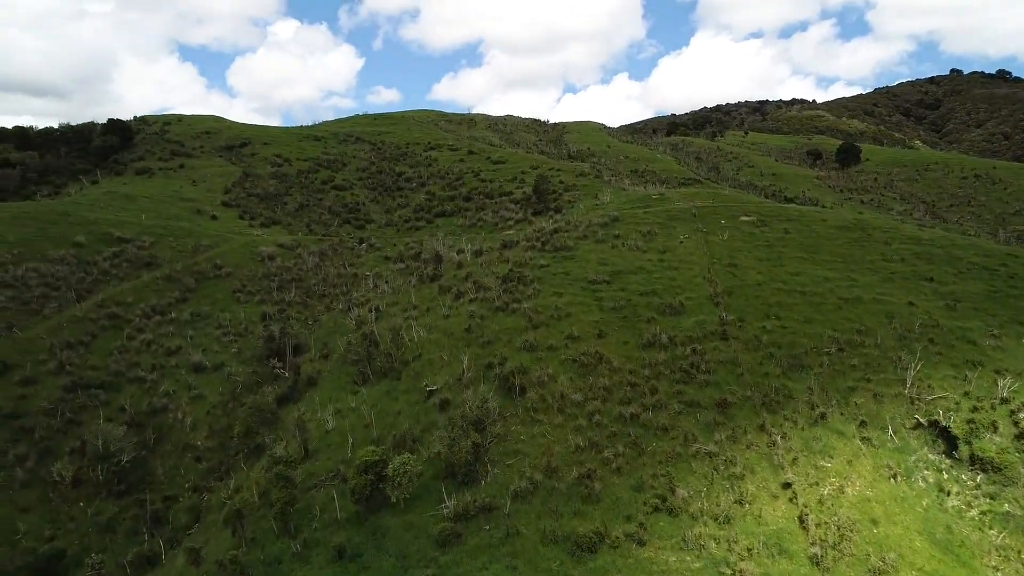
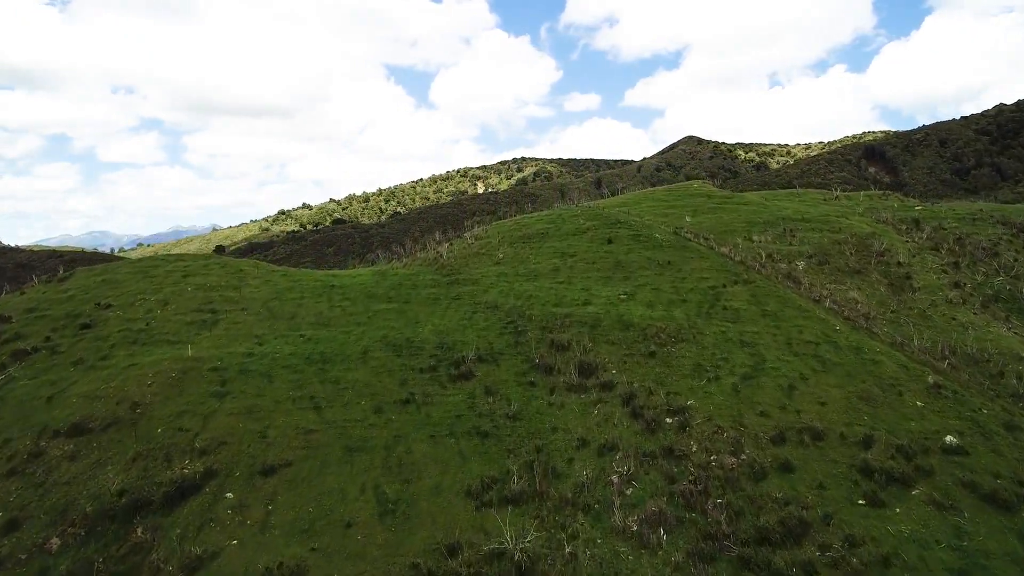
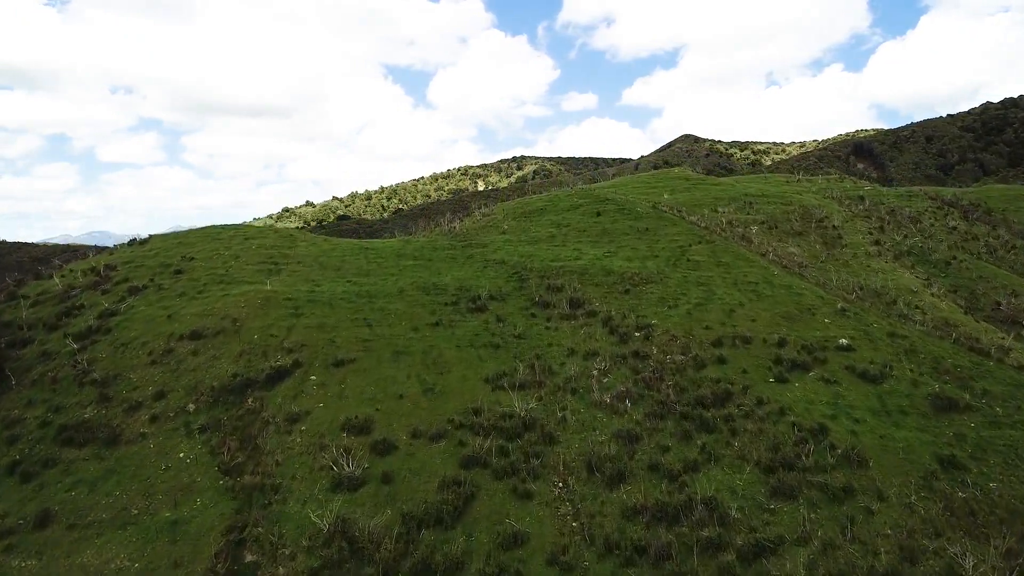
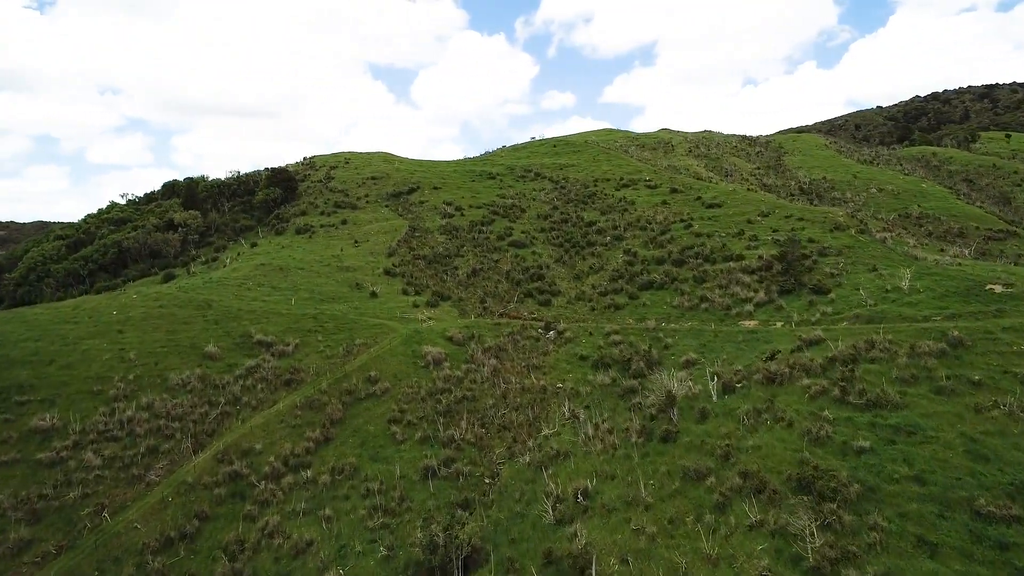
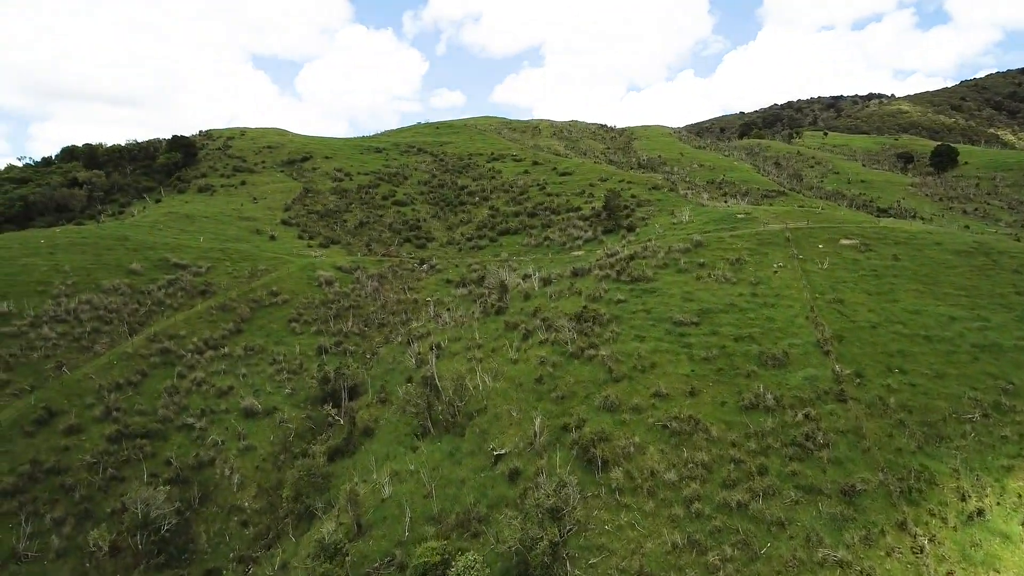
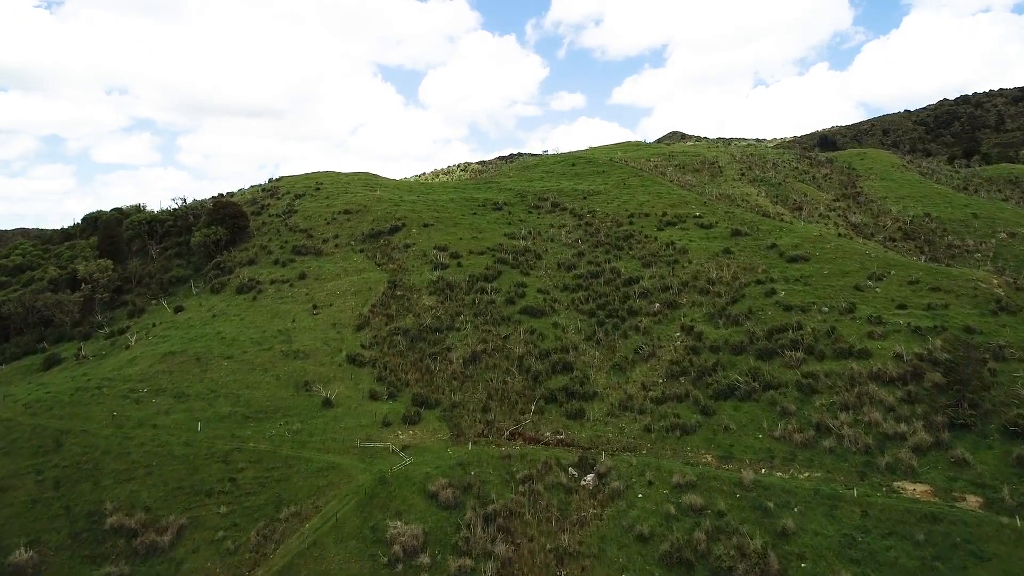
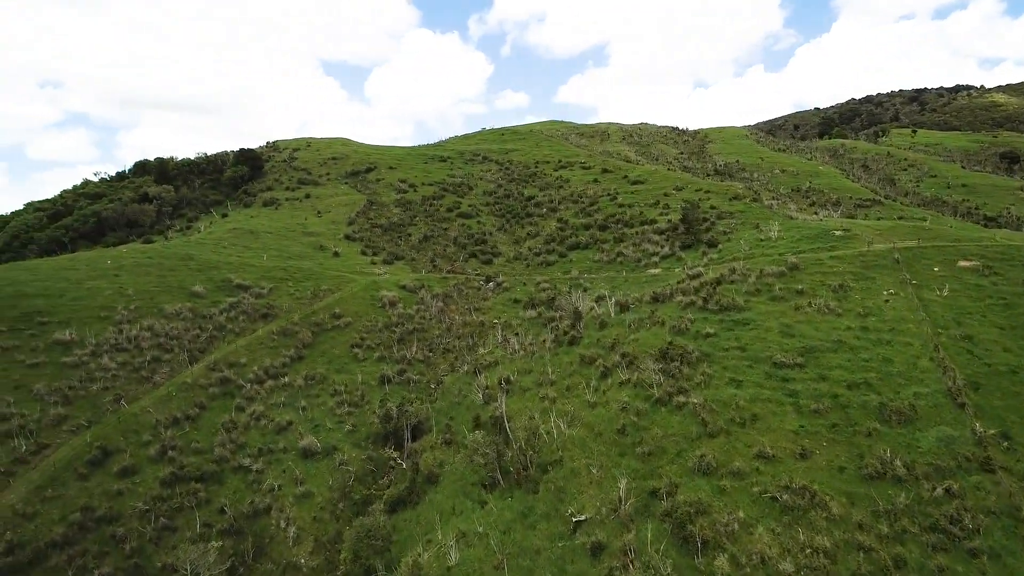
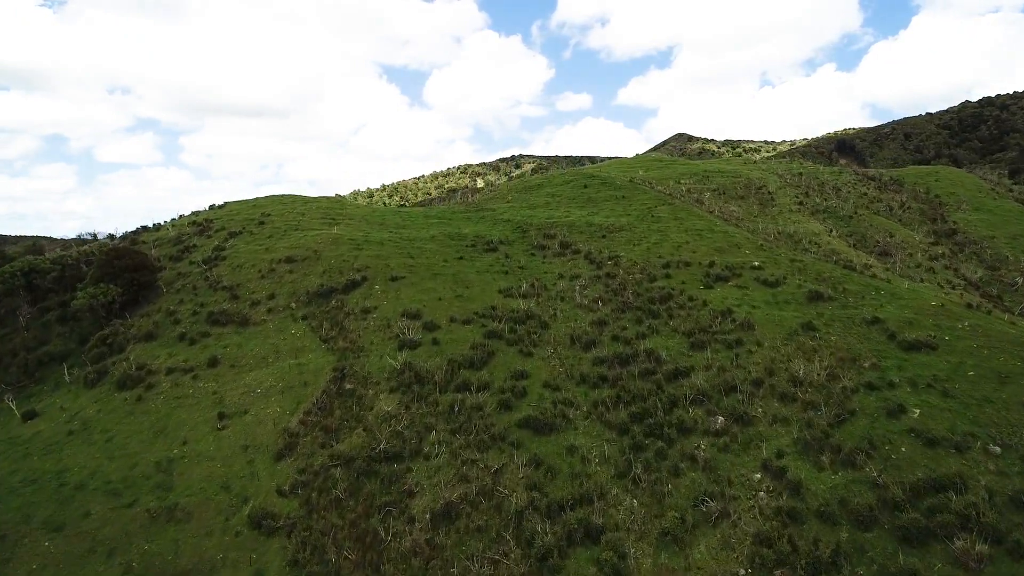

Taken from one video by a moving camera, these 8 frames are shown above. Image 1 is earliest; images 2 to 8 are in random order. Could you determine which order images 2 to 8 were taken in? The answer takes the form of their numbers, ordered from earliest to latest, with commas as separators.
5, 7, 4, 6, 8, 3, 2
